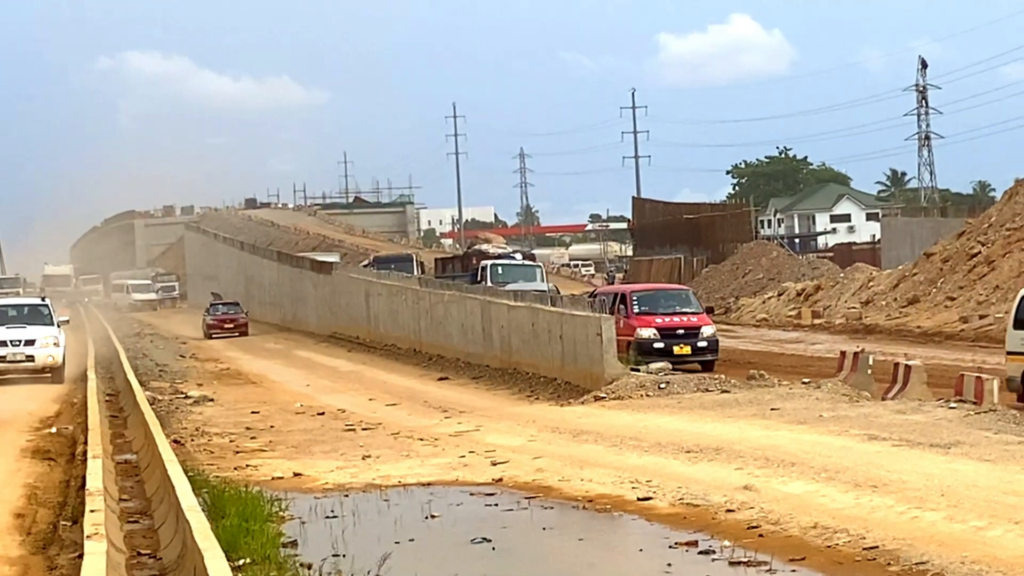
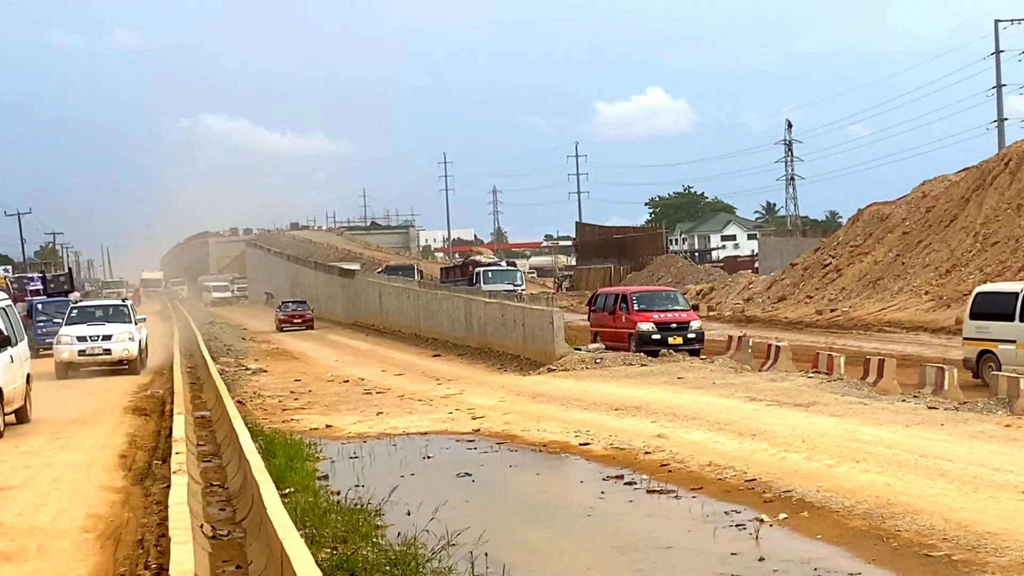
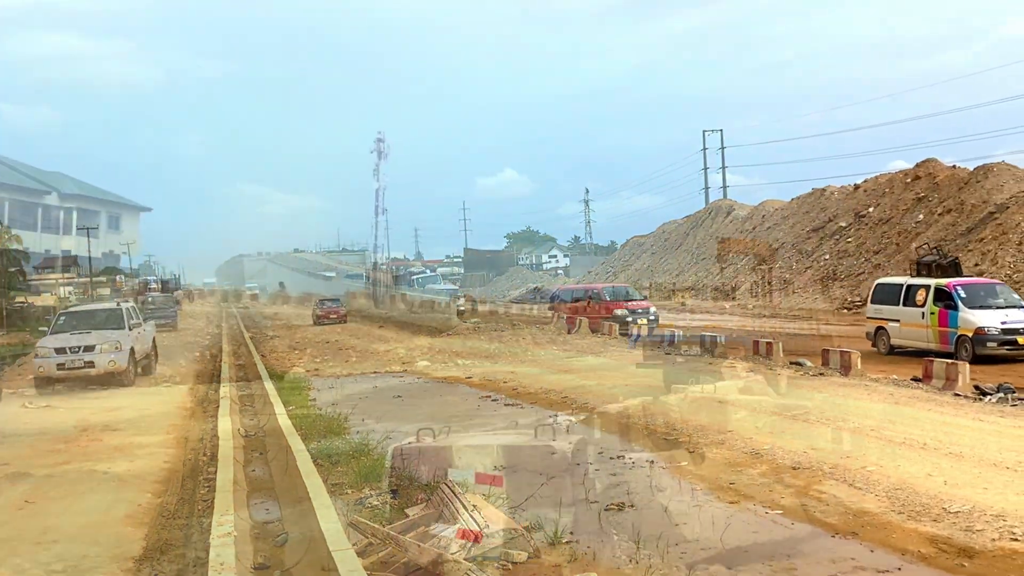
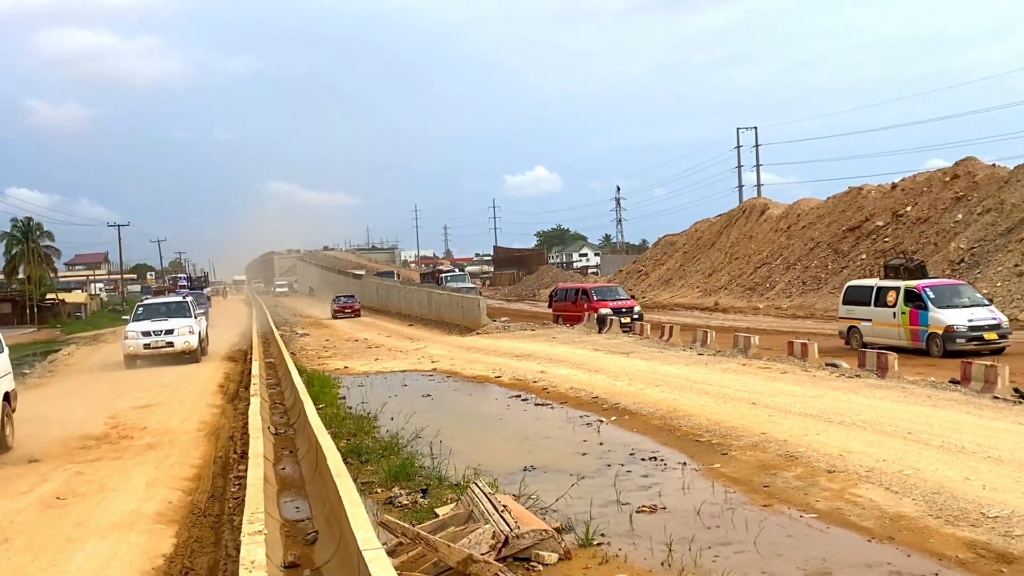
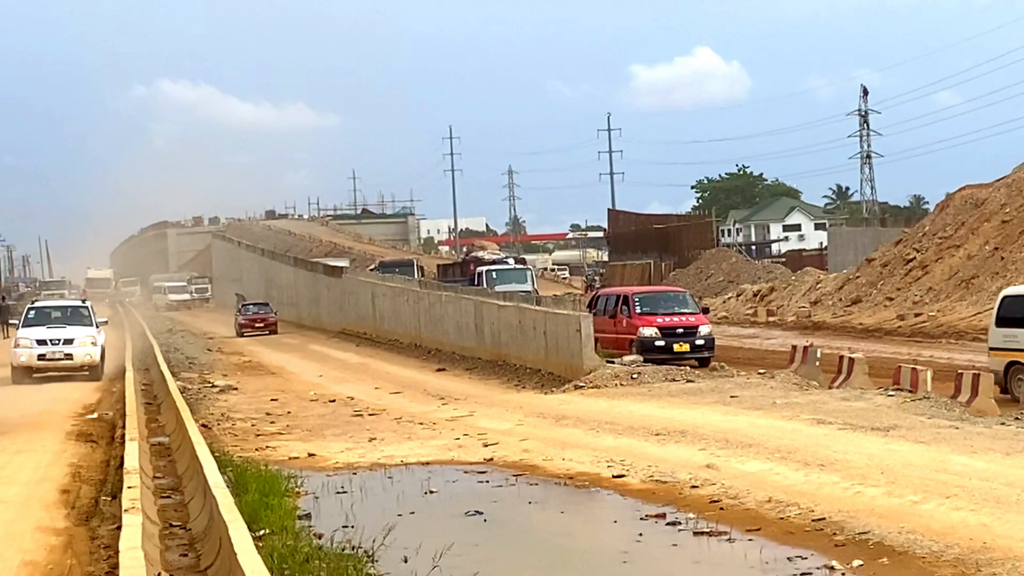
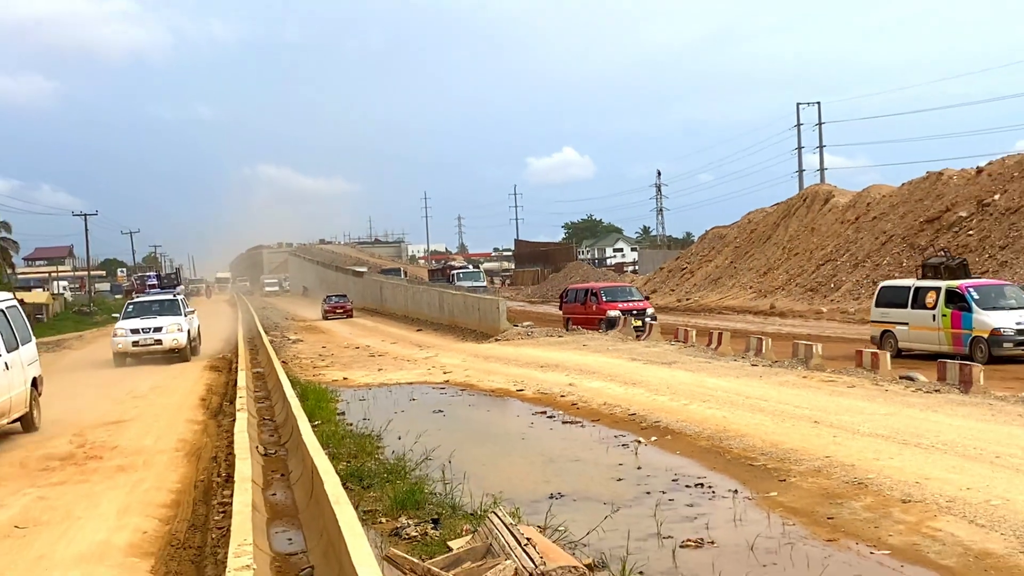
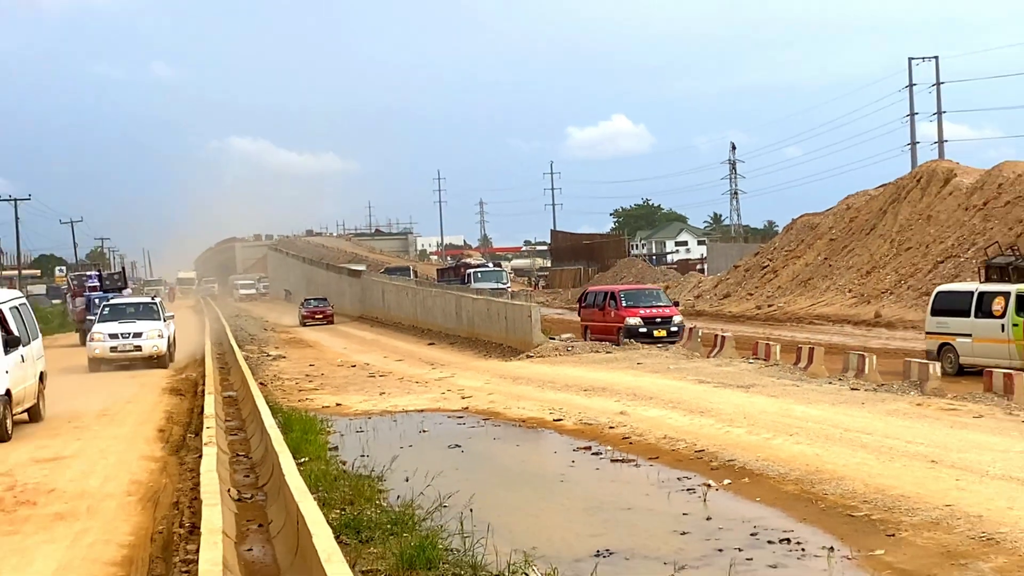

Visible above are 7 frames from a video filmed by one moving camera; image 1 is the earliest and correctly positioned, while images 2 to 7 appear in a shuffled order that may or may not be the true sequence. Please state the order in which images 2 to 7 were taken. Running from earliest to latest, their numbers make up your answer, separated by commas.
5, 2, 7, 6, 4, 3
